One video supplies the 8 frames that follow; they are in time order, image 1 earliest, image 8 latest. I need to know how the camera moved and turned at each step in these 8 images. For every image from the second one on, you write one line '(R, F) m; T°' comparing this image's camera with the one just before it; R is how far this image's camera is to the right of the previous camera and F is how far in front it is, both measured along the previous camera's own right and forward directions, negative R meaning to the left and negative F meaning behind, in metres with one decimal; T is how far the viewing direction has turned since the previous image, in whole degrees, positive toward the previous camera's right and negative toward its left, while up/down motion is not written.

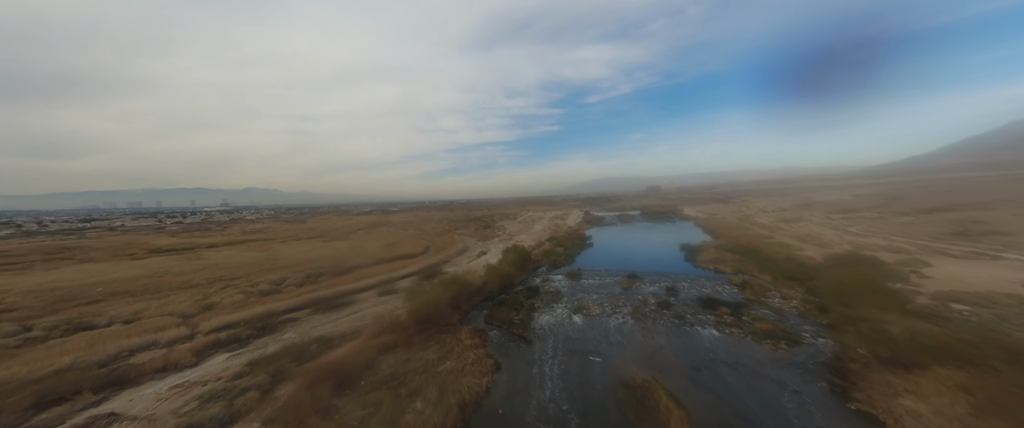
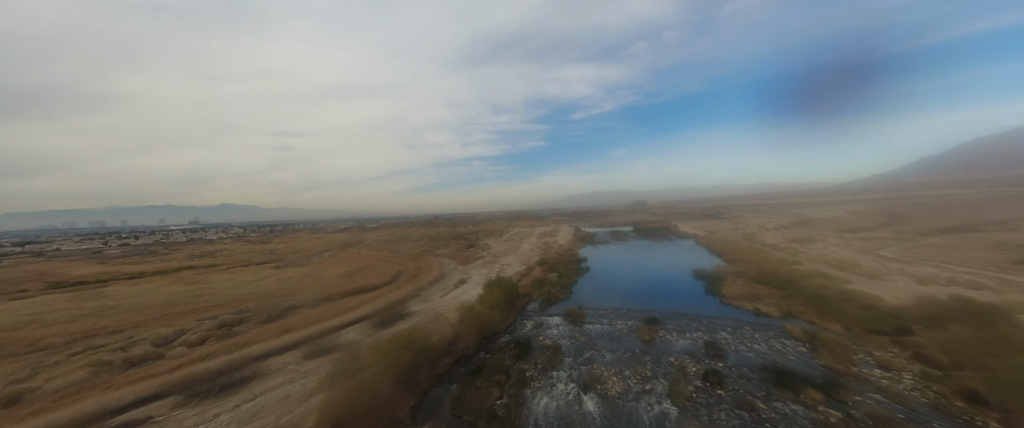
(+0.2, +4.0) m; +3°
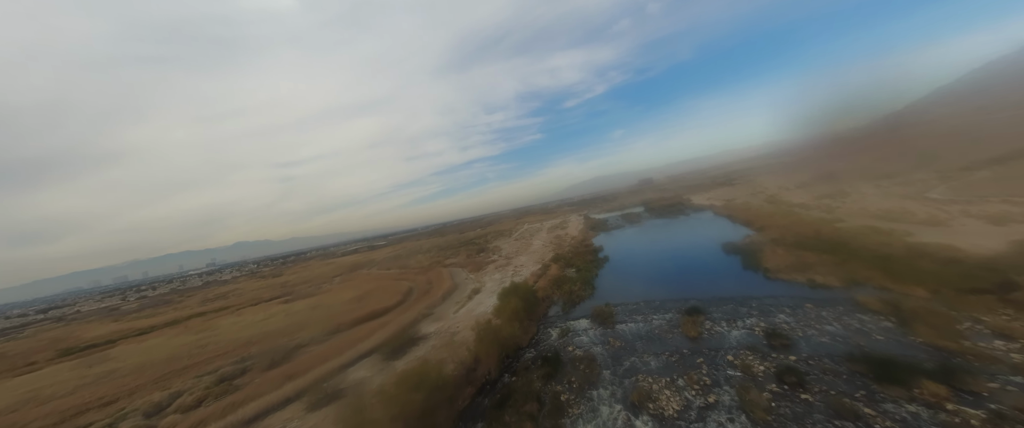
(0.0, +1.5) m; -1°
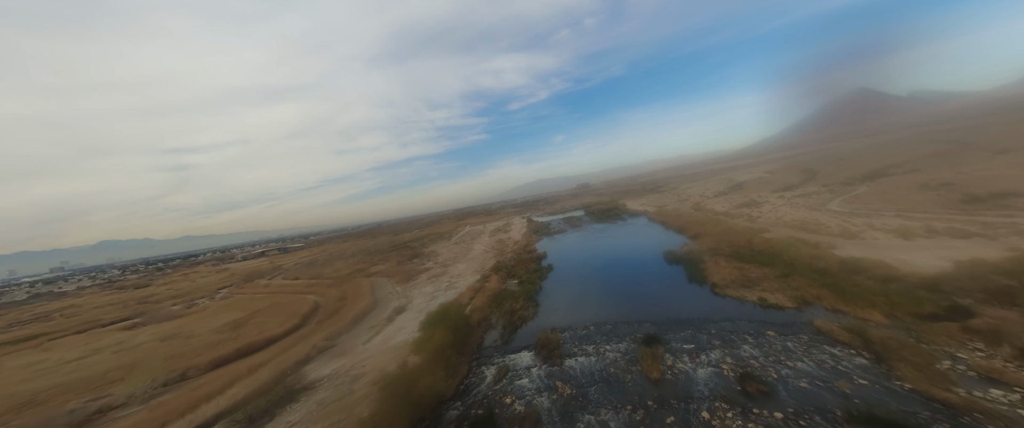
(+0.7, +2.9) m; +11°
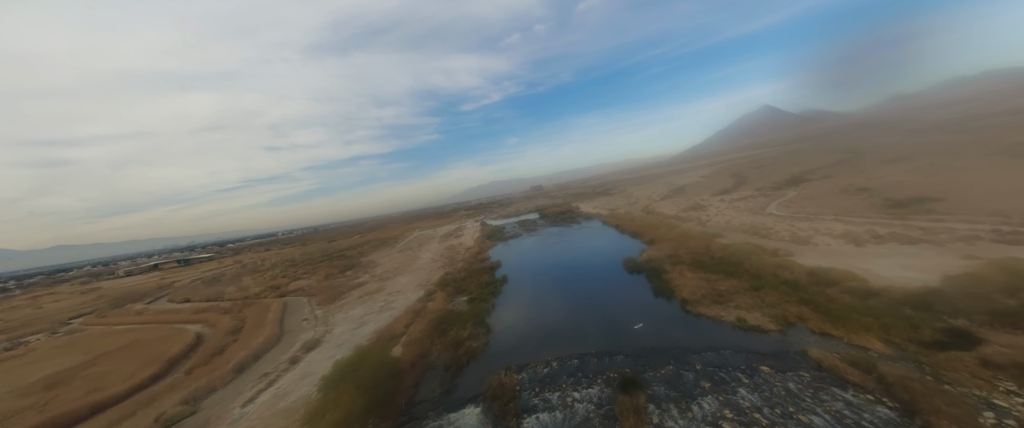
(+0.5, +2.7) m; +9°
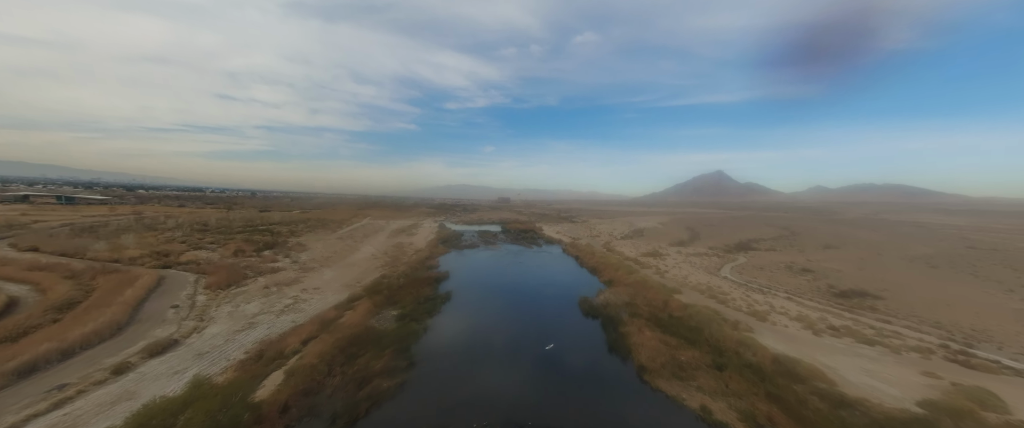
(+0.2, +2.2) m; +7°
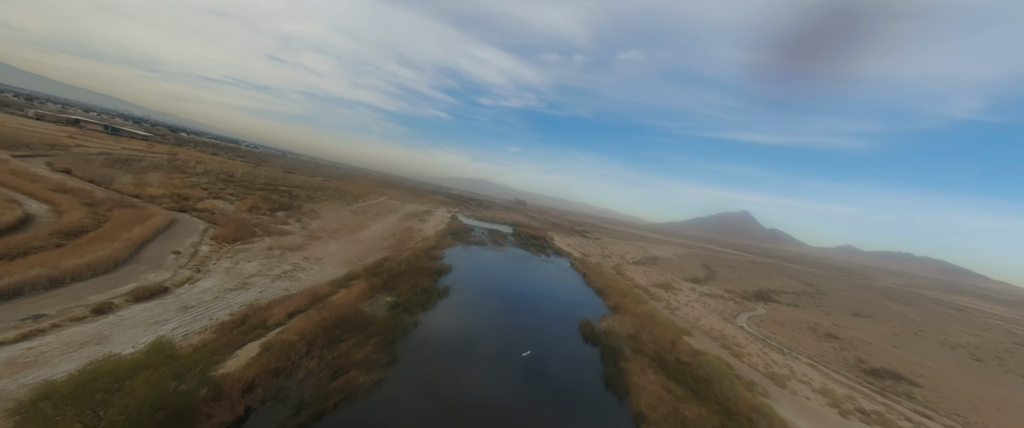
(-0.1, +0.8) m; -3°
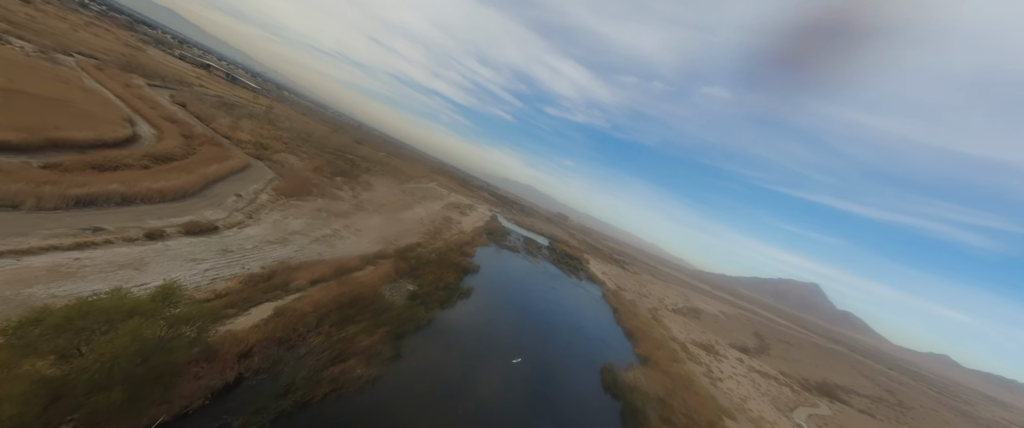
(-0.3, +1.2) m; -8°
